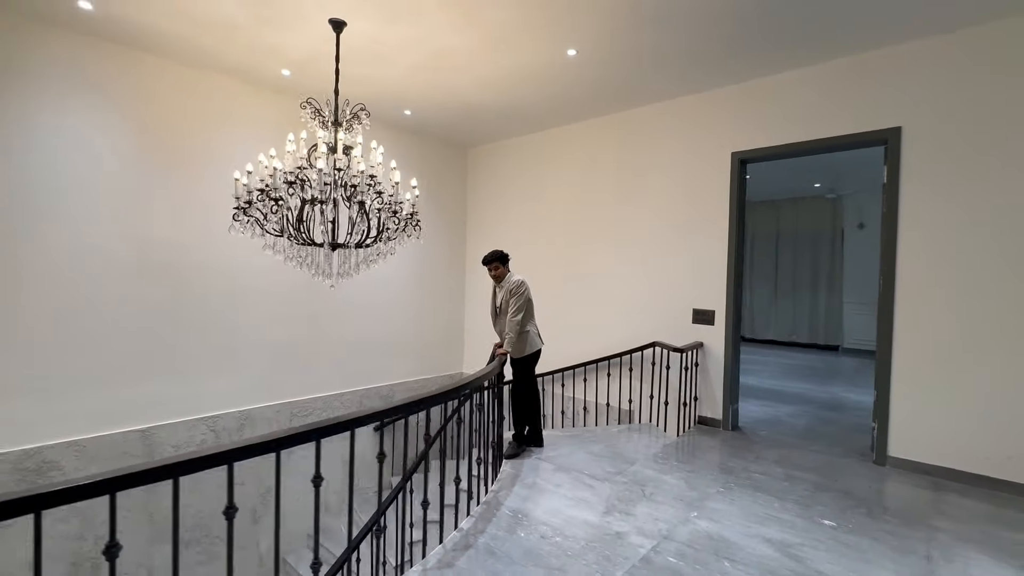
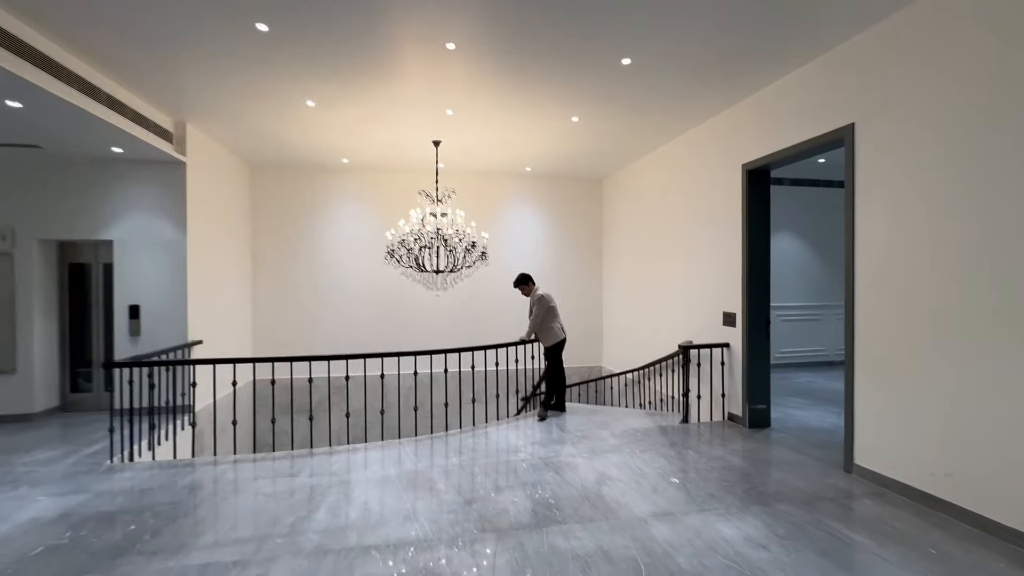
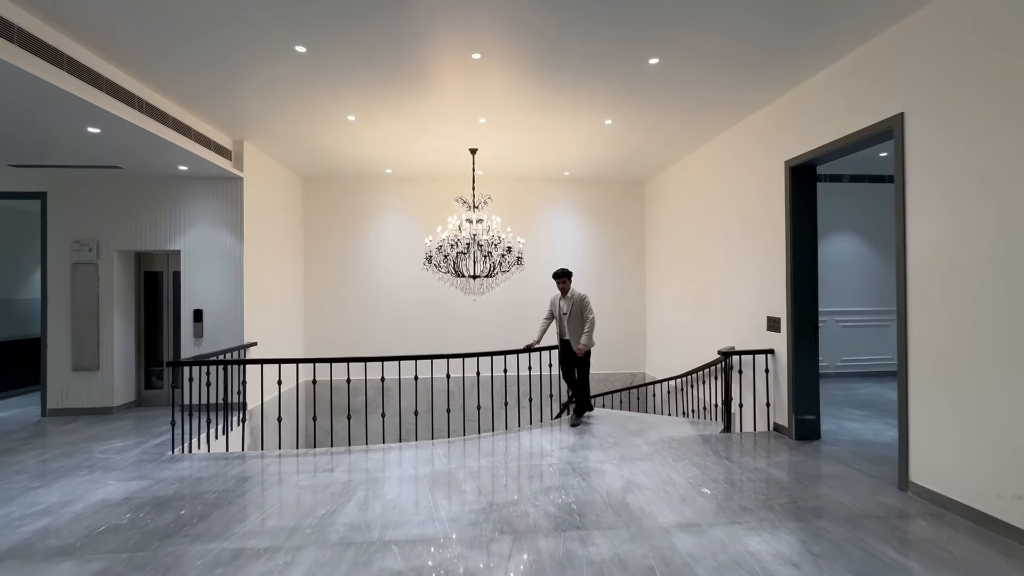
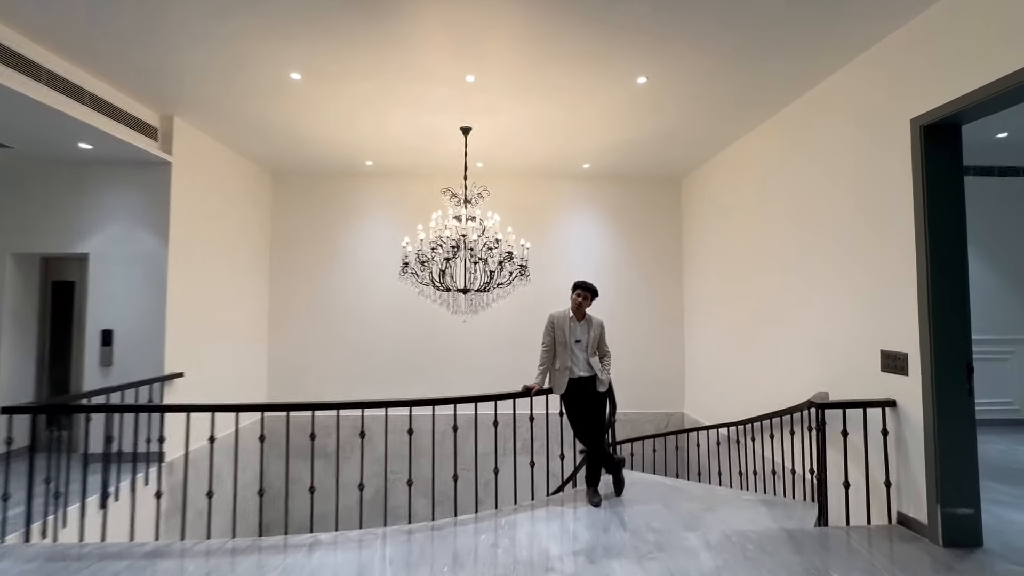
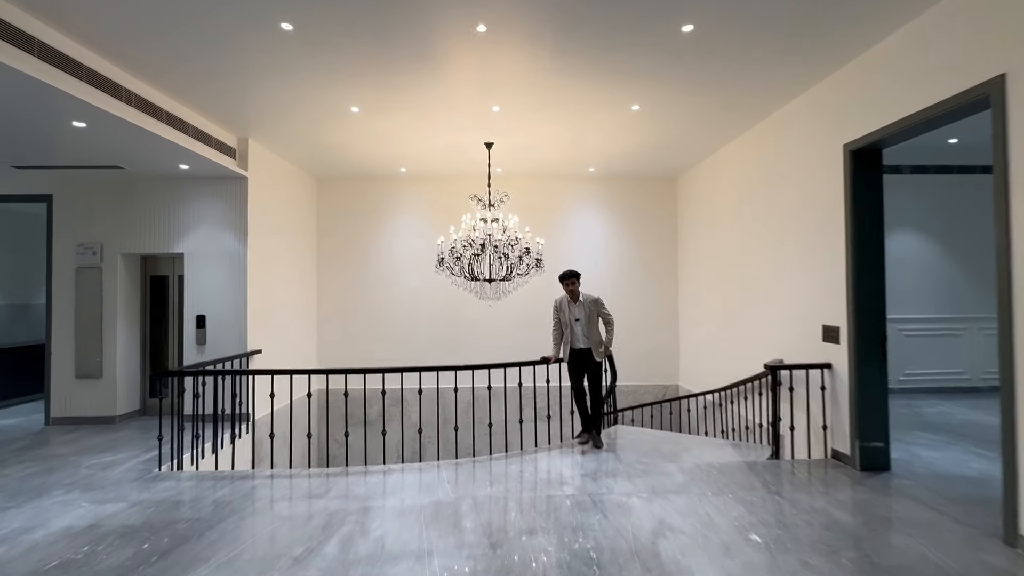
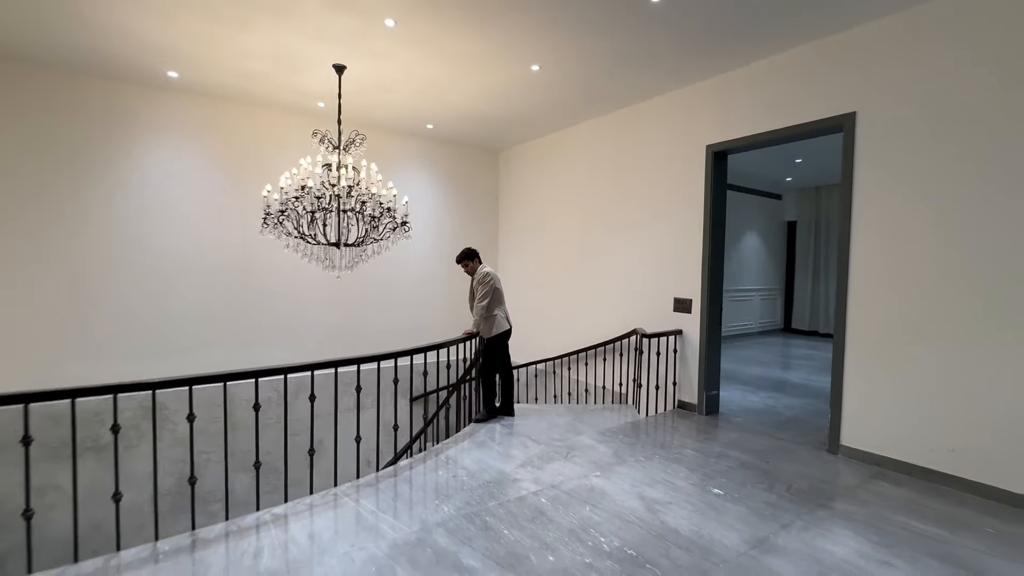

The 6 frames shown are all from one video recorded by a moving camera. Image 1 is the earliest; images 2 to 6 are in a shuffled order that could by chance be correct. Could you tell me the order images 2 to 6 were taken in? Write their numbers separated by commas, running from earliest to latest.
6, 2, 3, 5, 4
